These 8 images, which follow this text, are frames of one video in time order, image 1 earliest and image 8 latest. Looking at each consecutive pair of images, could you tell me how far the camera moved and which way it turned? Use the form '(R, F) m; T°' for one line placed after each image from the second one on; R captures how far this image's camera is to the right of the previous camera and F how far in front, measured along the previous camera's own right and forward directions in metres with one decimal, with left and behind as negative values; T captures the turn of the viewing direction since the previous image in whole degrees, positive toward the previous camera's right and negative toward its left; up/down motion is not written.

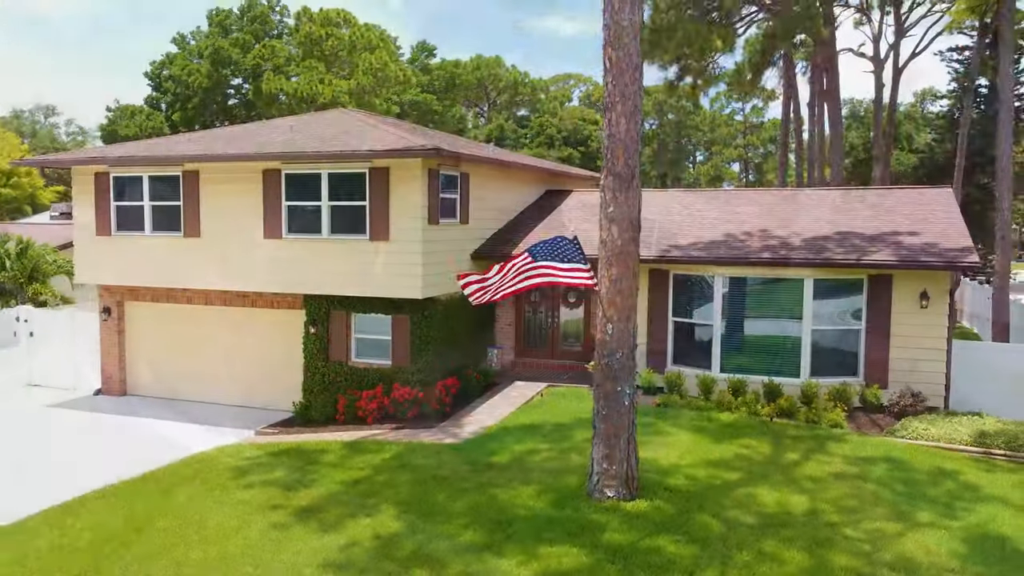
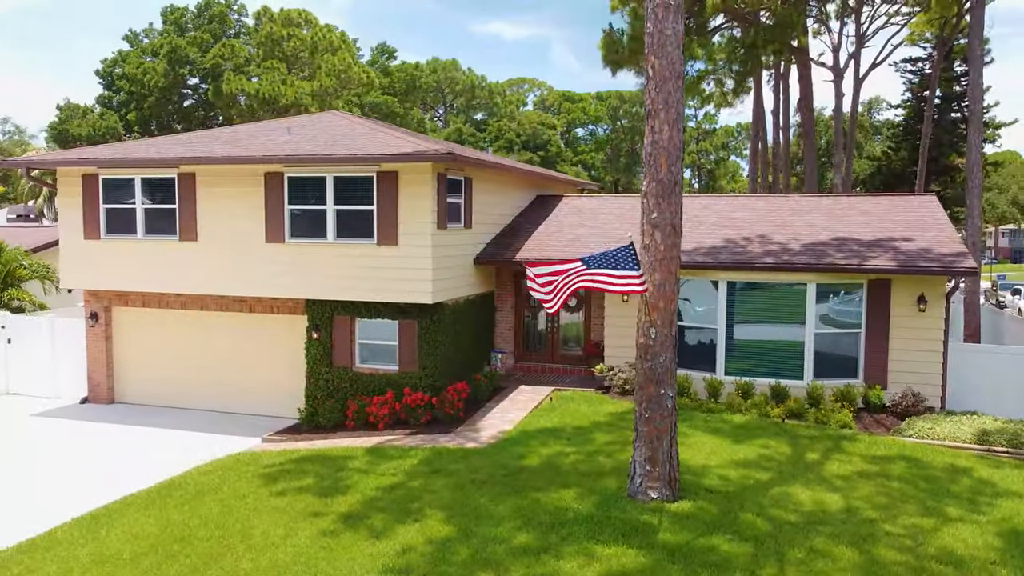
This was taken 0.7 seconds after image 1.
(-0.9, 0.0) m; +3°
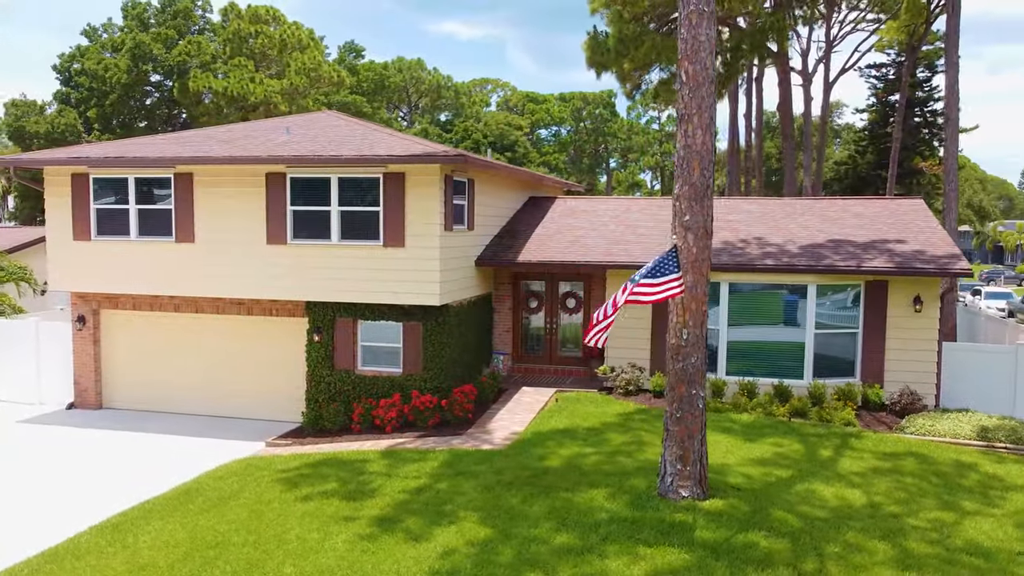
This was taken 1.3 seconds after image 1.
(-0.7, 0.0) m; +3°
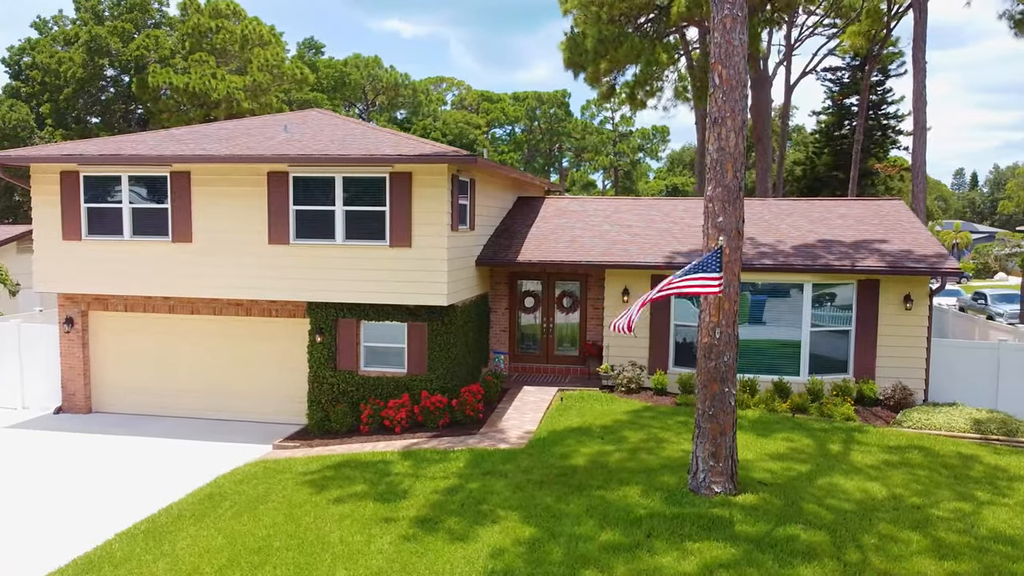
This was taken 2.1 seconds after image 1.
(-0.8, 0.0) m; +3°
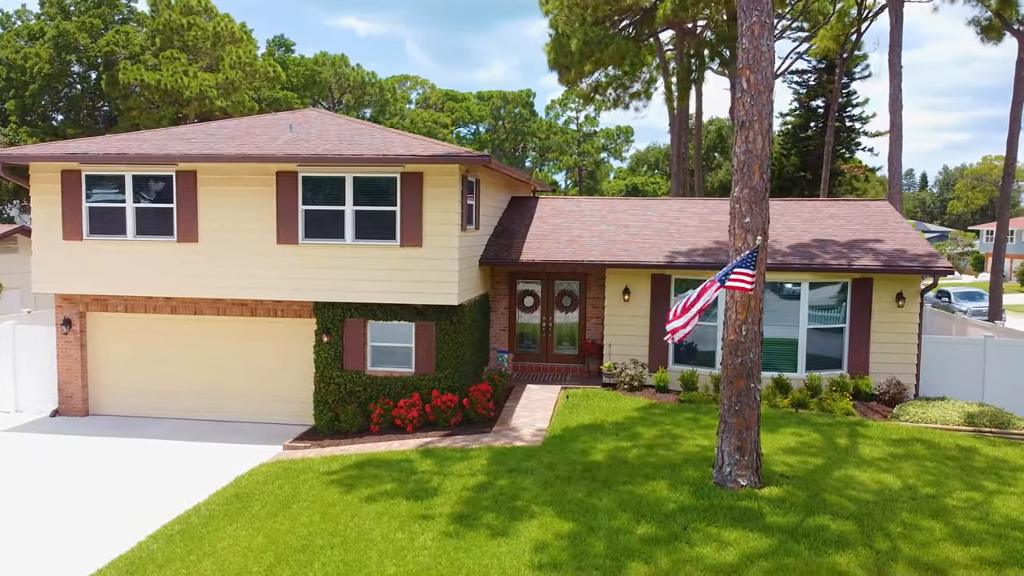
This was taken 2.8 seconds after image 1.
(-0.7, -0.1) m; +2°
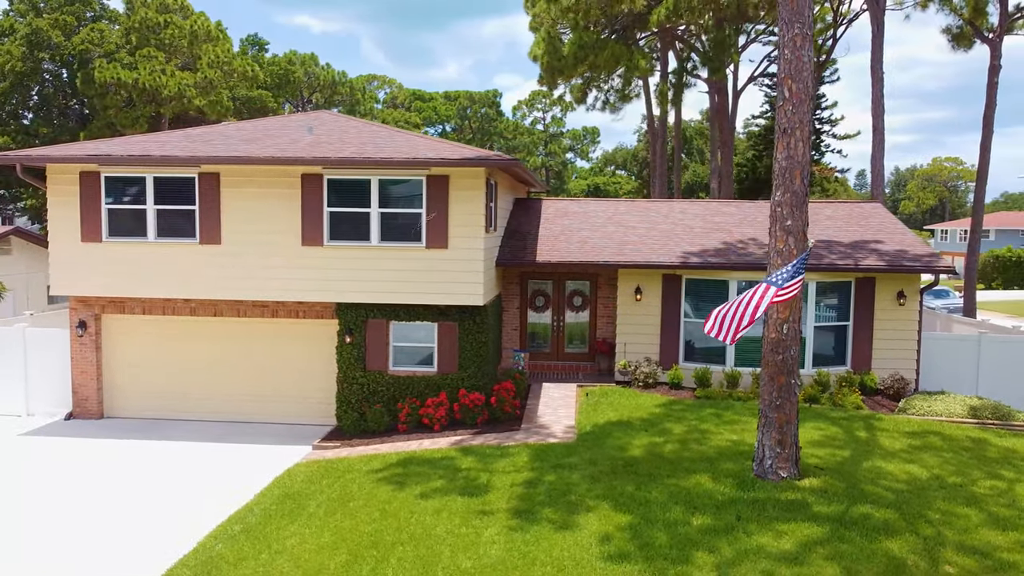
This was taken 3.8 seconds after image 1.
(-0.9, -0.2) m; +2°
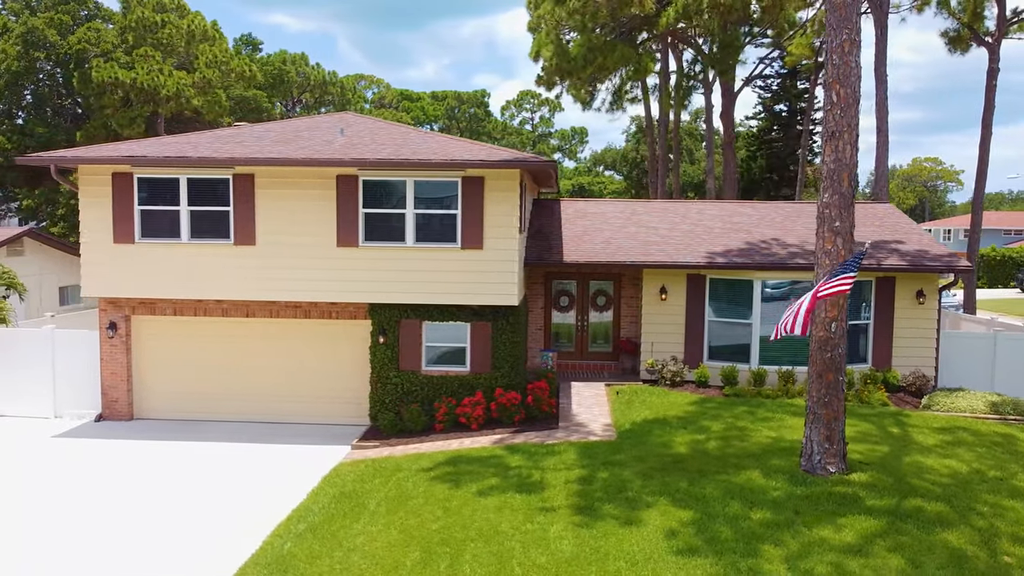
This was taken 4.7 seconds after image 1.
(-0.8, -0.2) m; +1°
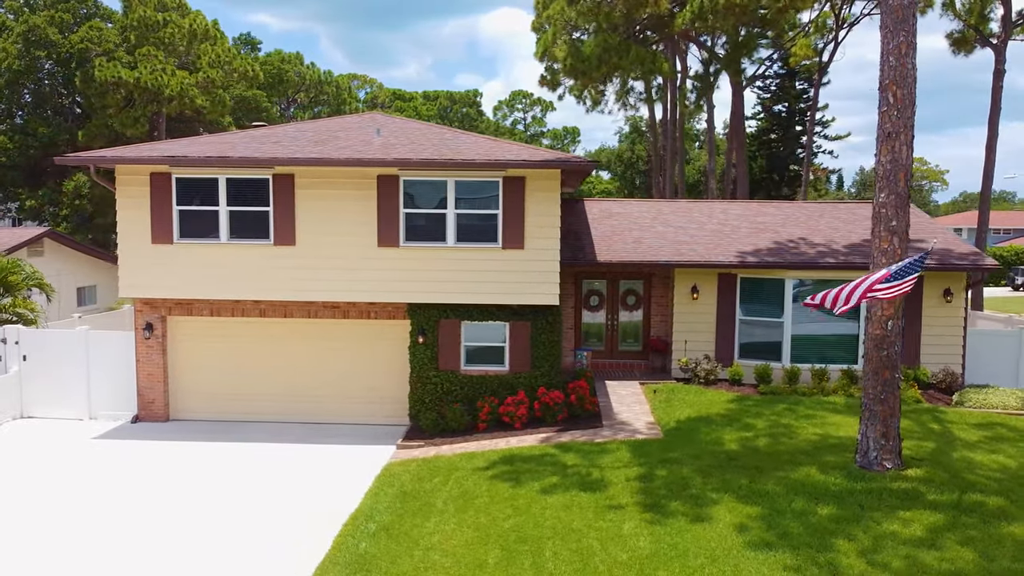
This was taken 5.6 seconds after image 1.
(-0.8, -0.1) m; 0°
